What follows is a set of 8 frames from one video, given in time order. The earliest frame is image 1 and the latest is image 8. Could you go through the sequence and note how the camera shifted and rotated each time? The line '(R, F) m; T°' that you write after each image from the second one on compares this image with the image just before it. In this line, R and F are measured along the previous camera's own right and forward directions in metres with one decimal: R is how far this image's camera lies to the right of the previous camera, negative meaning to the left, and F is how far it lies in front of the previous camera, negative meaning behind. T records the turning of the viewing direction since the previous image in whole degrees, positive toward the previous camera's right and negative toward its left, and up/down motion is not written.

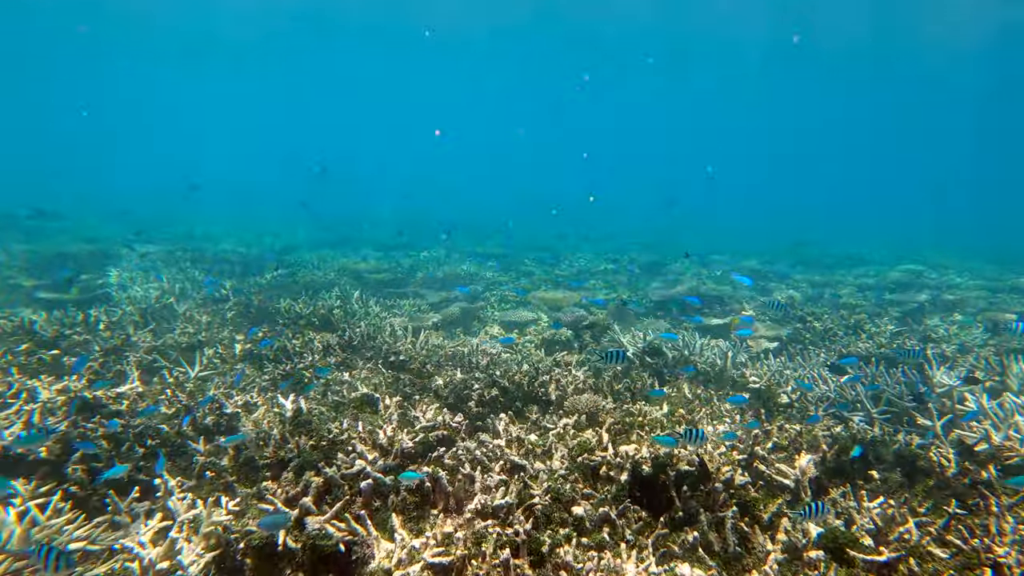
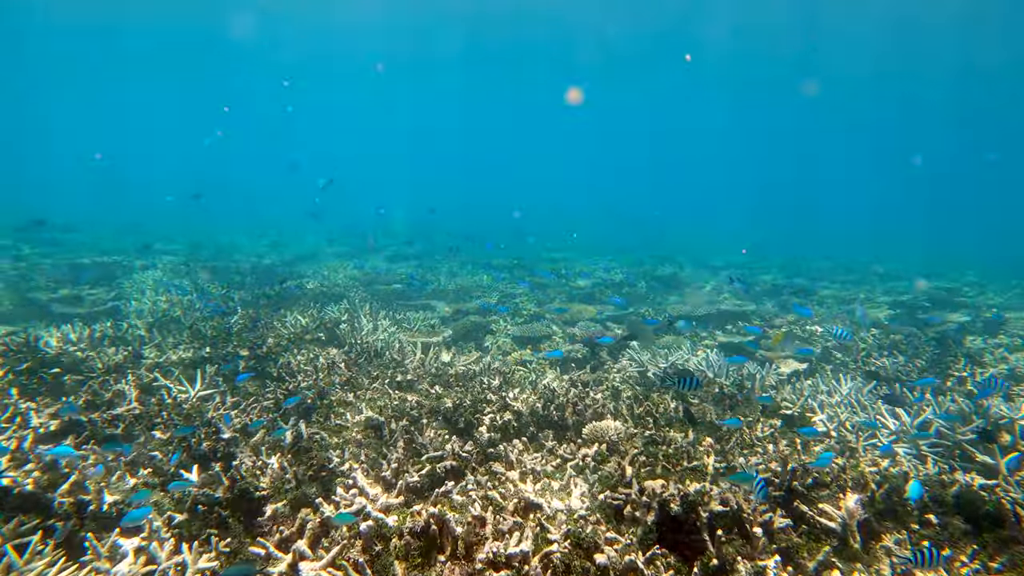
(0.0, +0.3) m; -1°
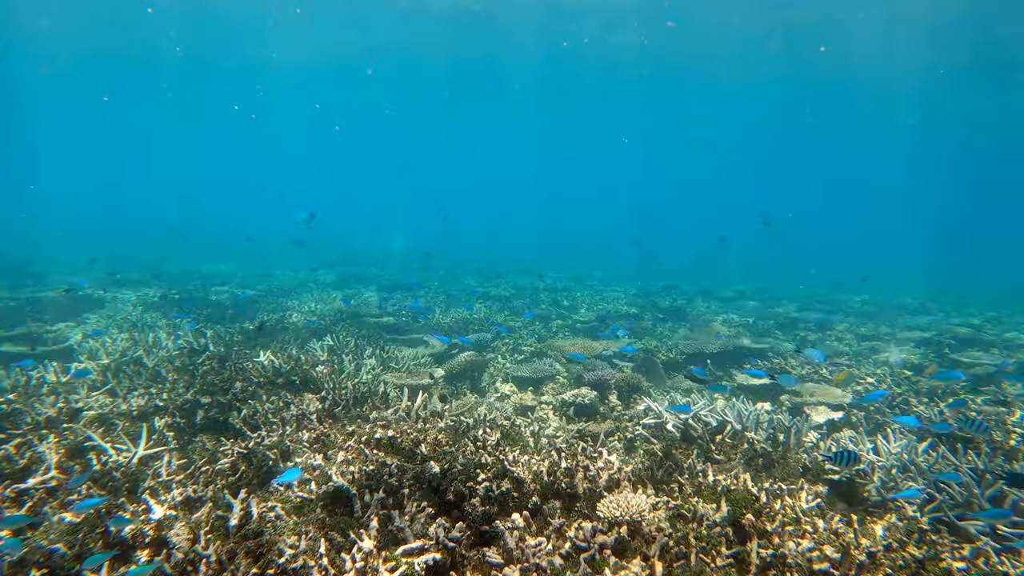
(0.0, +0.7) m; 0°
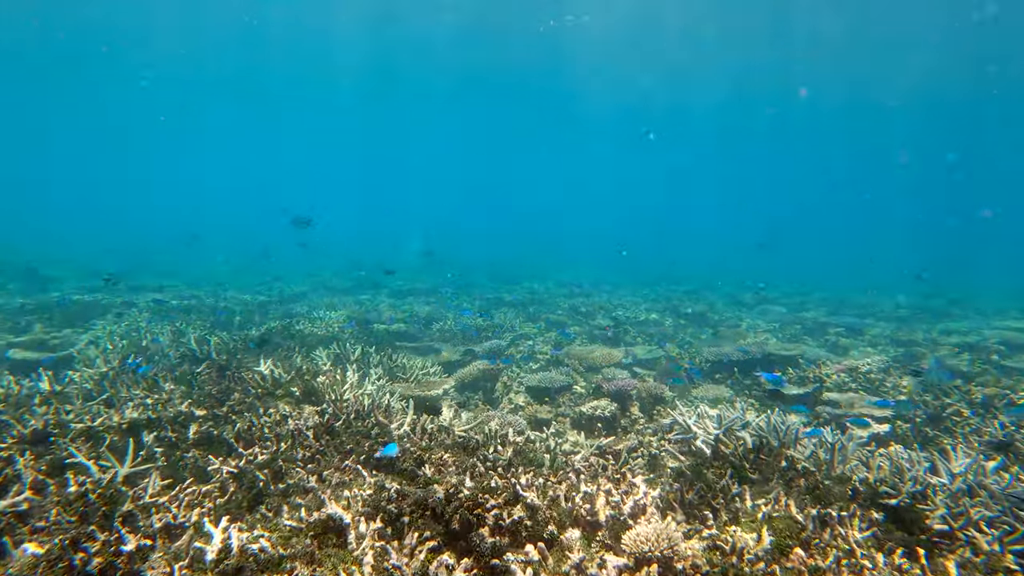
(0.0, +0.4) m; -2°
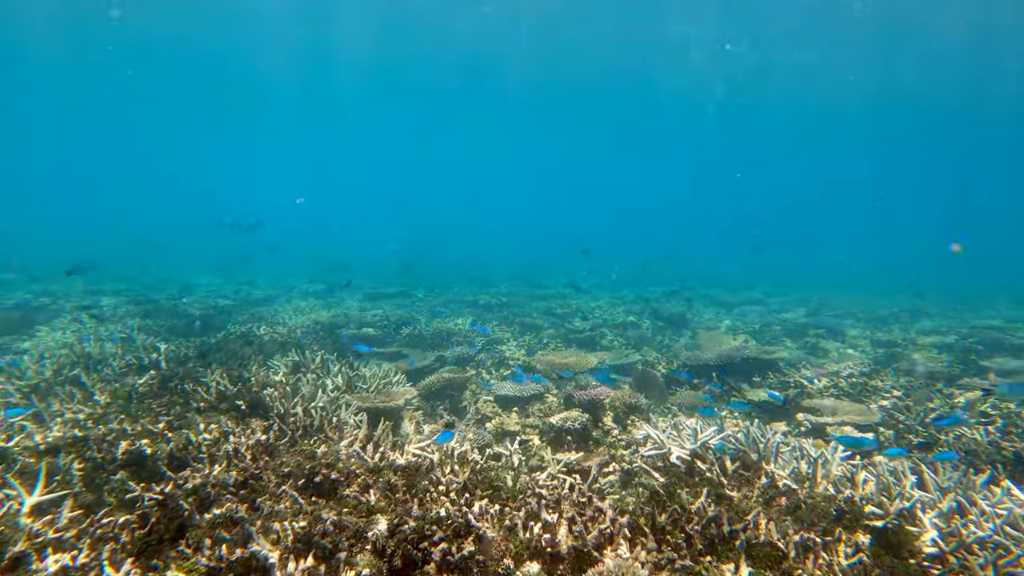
(+0.2, +0.4) m; +2°
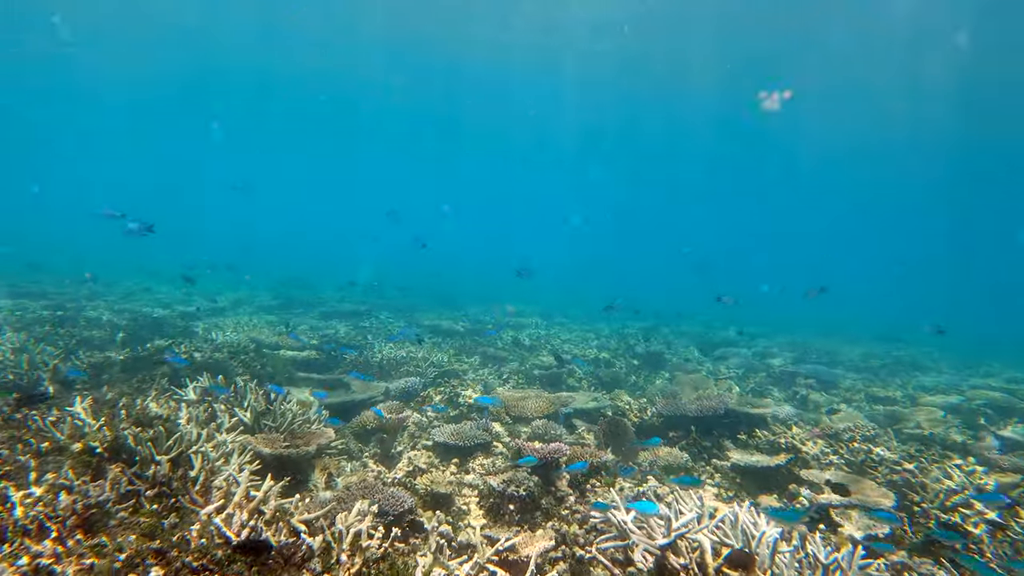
(+0.3, +1.0) m; +2°
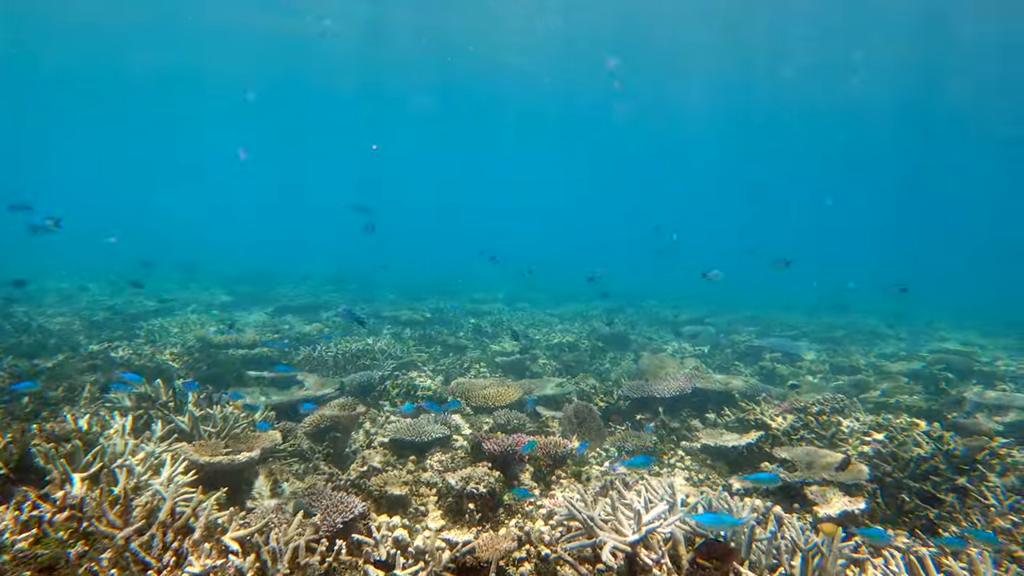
(+0.1, +0.3) m; +3°
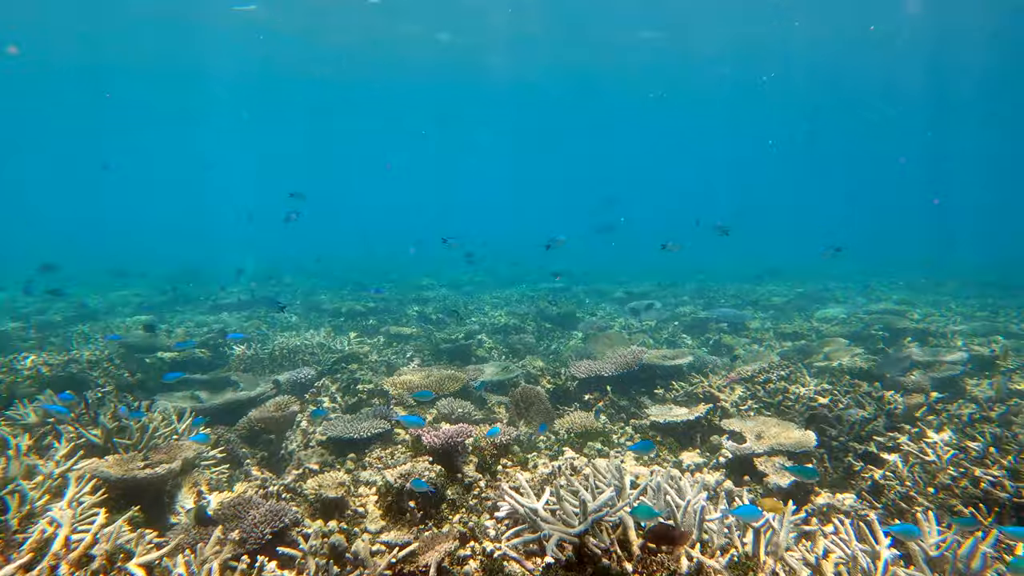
(+0.1, +0.2) m; +4°
